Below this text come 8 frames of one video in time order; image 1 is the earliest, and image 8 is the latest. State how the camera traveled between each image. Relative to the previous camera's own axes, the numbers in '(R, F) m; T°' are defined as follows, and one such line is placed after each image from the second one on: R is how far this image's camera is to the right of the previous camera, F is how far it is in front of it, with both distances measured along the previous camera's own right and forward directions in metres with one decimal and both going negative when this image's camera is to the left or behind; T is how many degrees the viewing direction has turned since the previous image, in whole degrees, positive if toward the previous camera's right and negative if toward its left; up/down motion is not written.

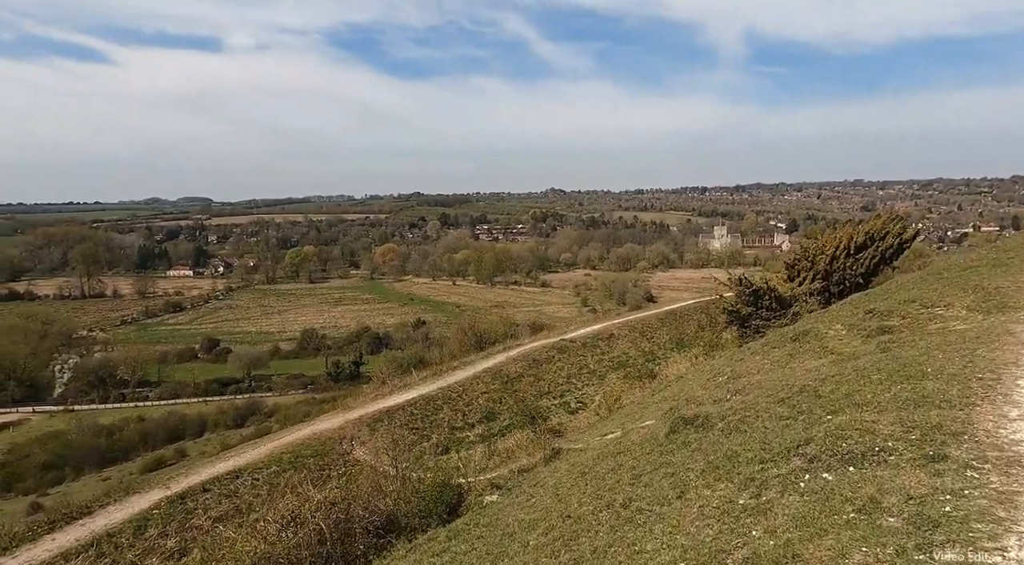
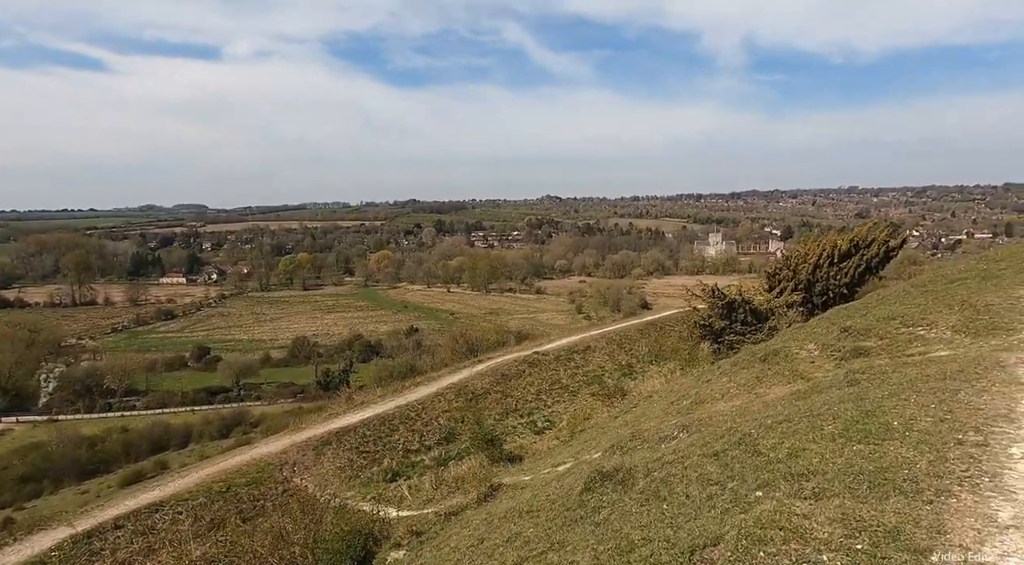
(+0.7, +1.0) m; 0°
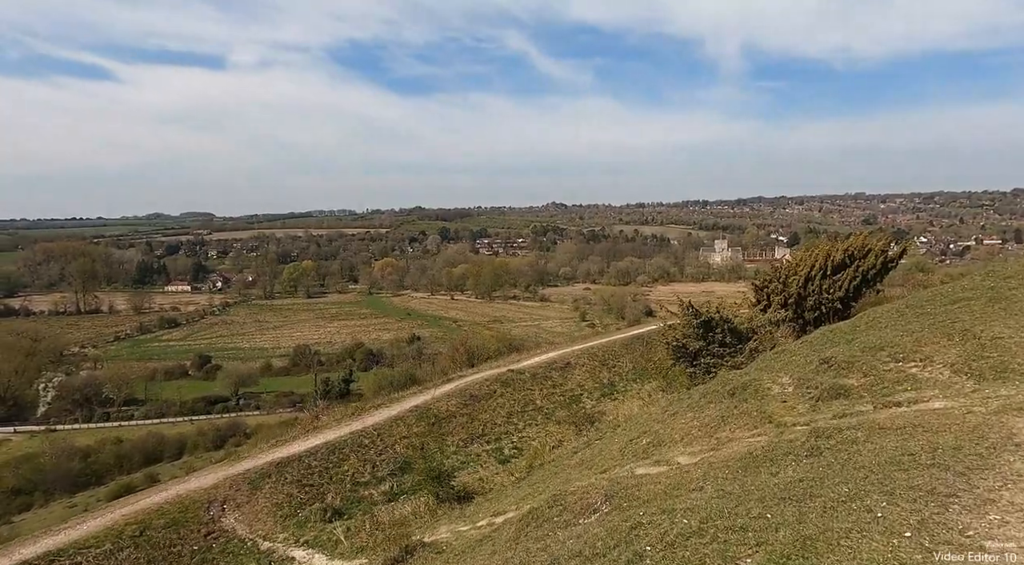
(+0.8, +1.2) m; 0°
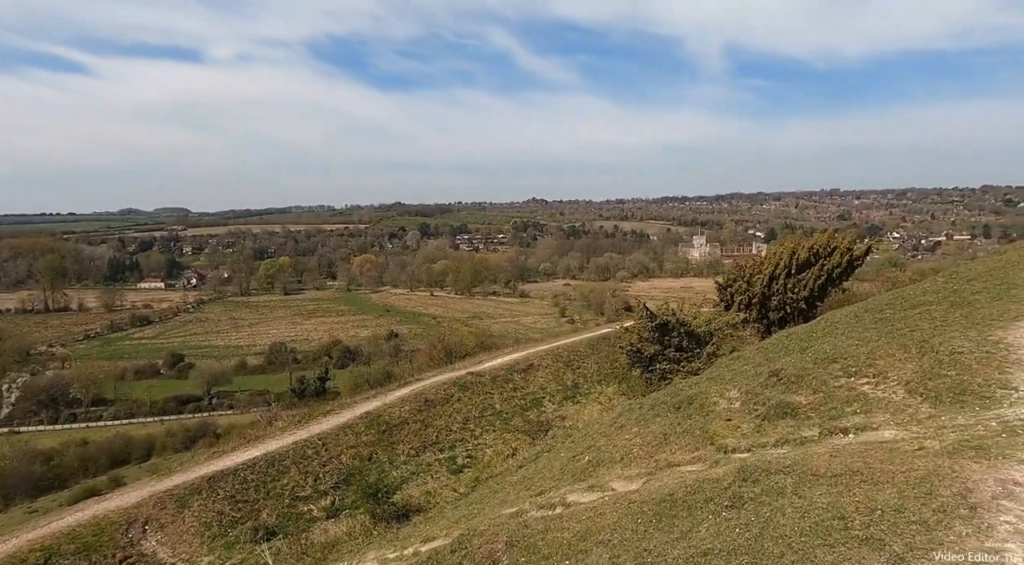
(+0.5, +0.7) m; +2°
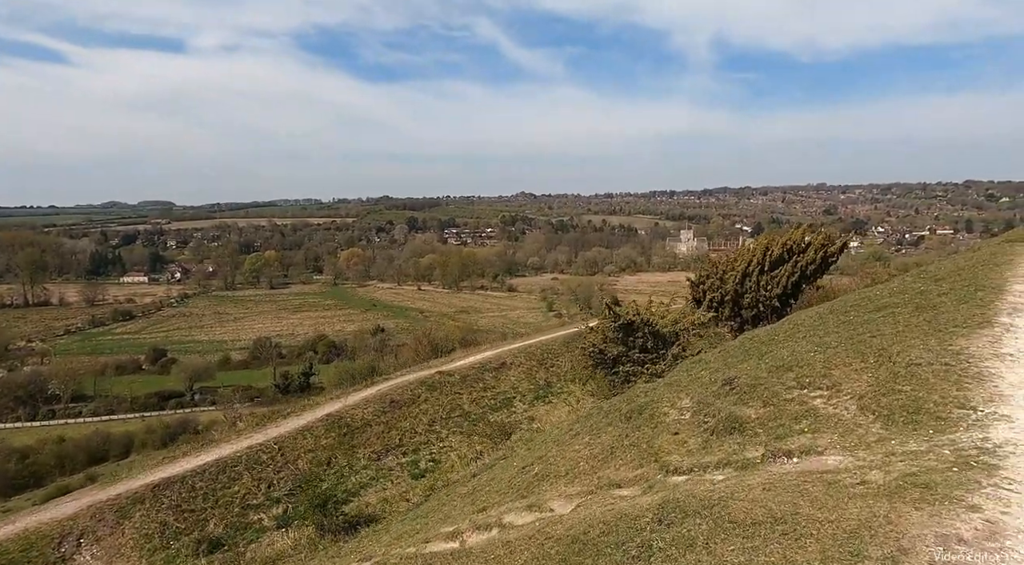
(+0.4, +0.5) m; +1°
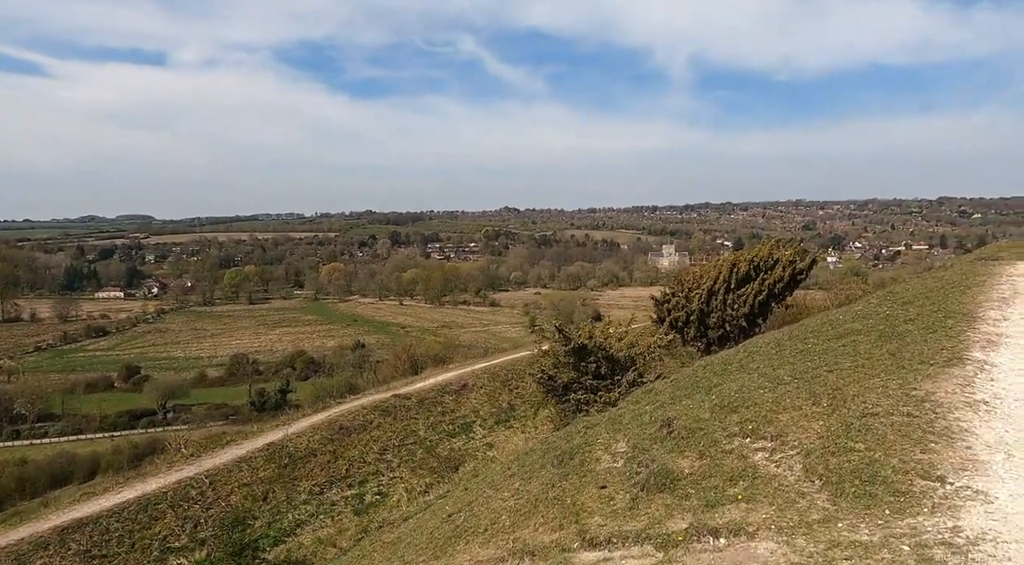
(+0.5, +0.8) m; +1°
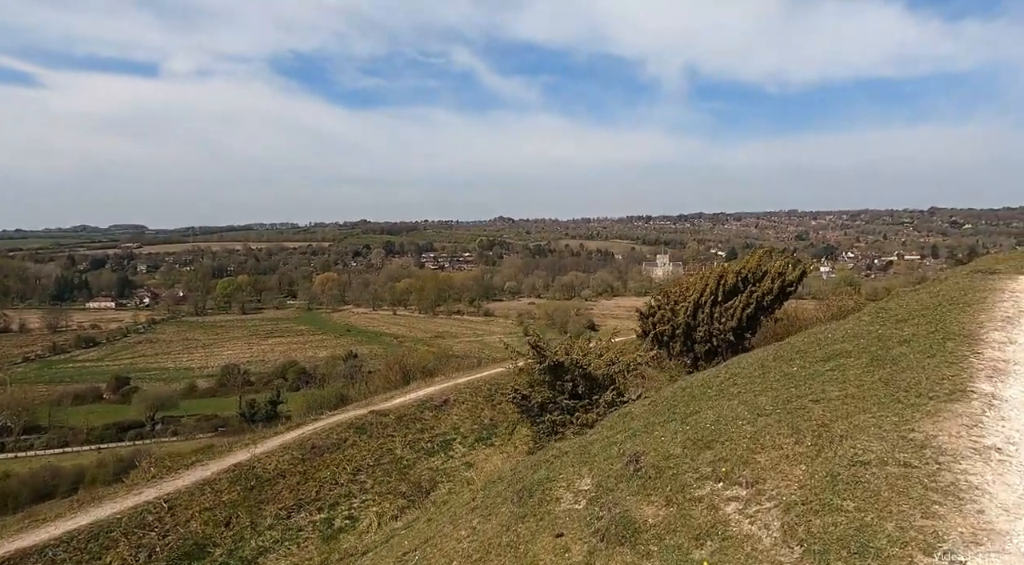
(+0.3, +0.6) m; 0°
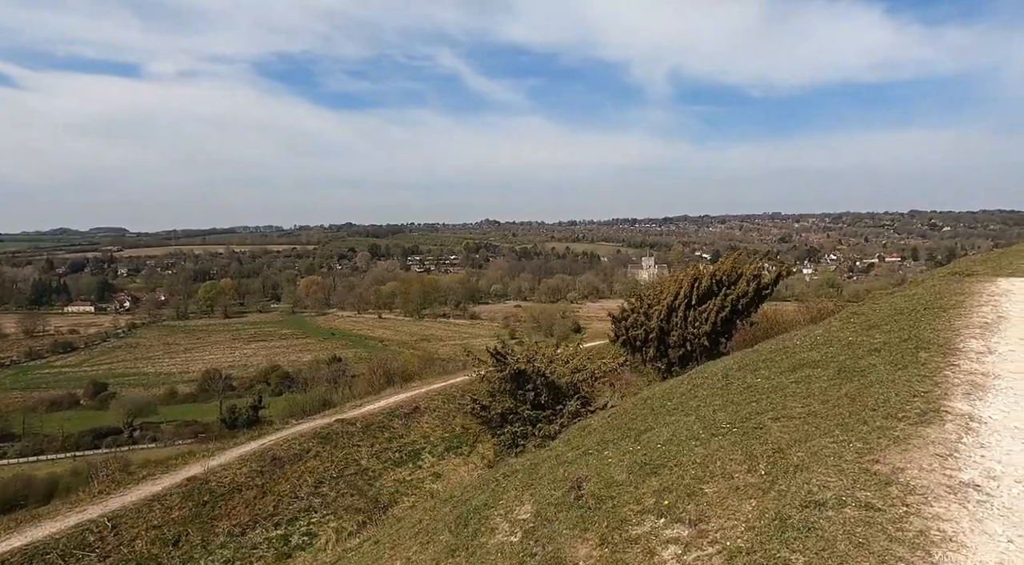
(+0.3, +0.5) m; +1°
